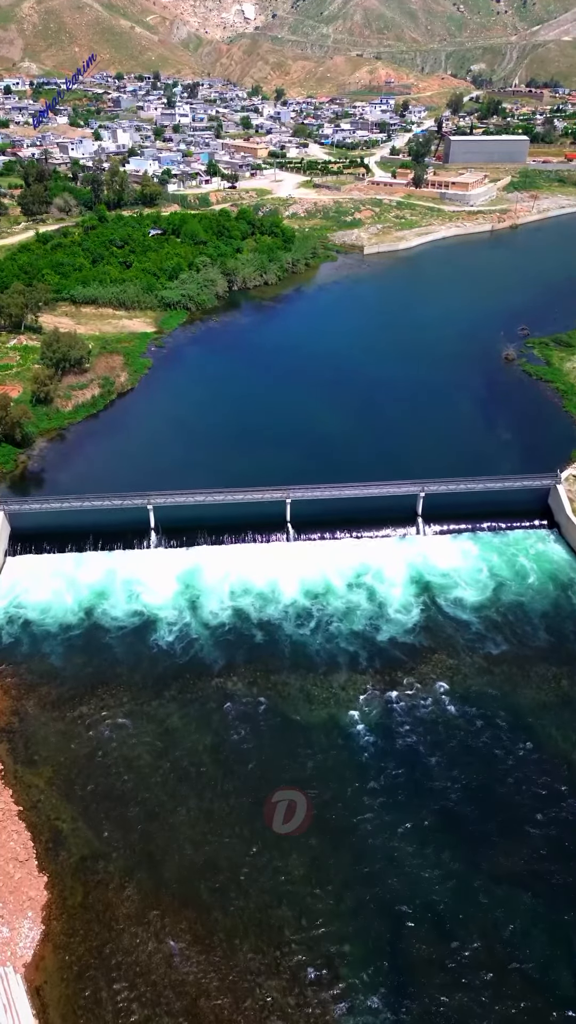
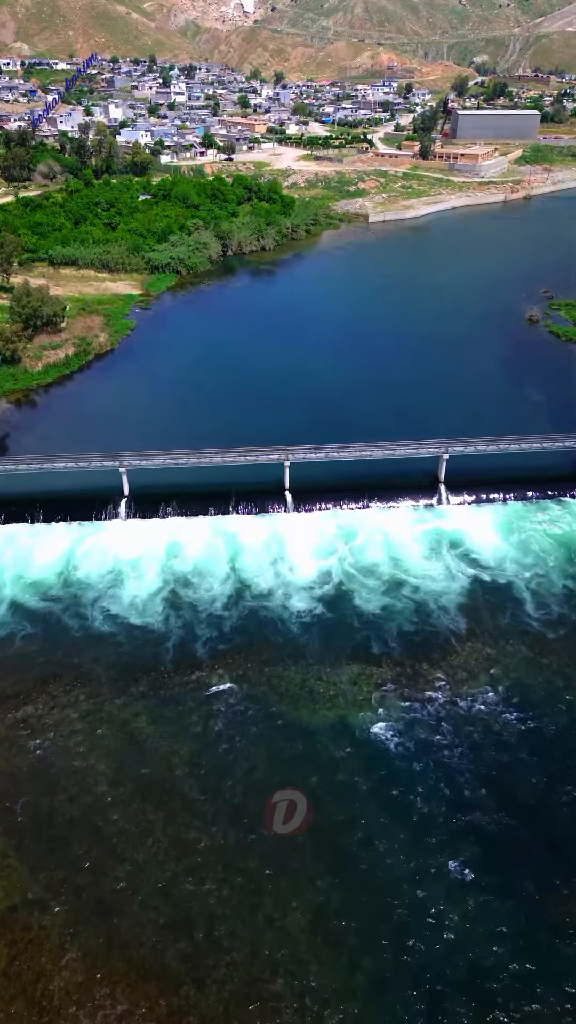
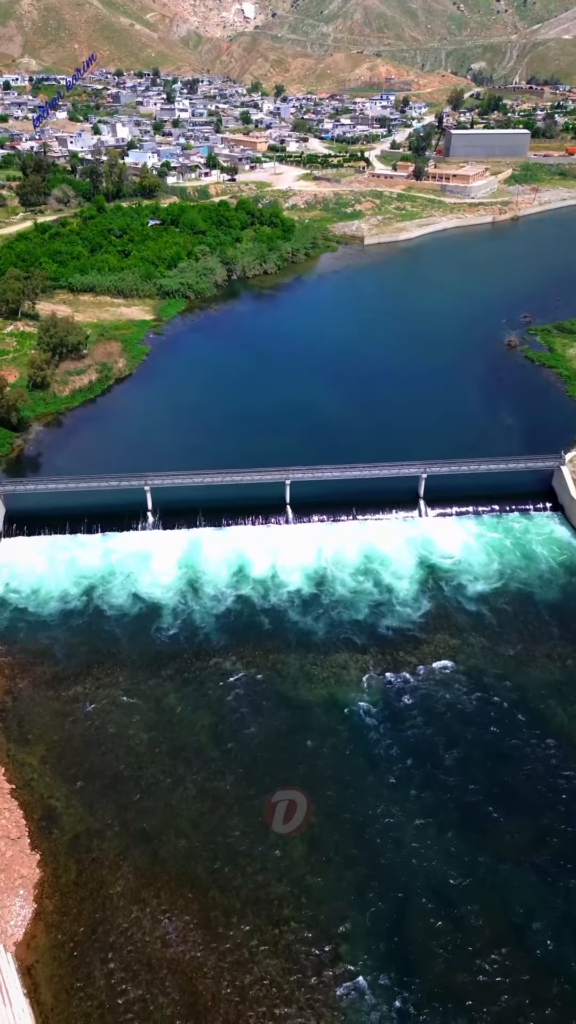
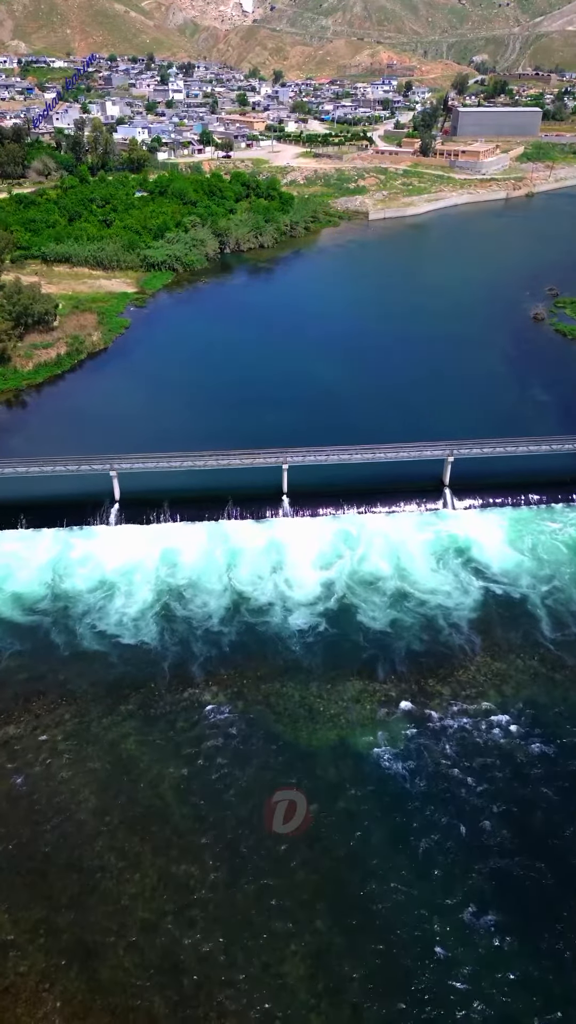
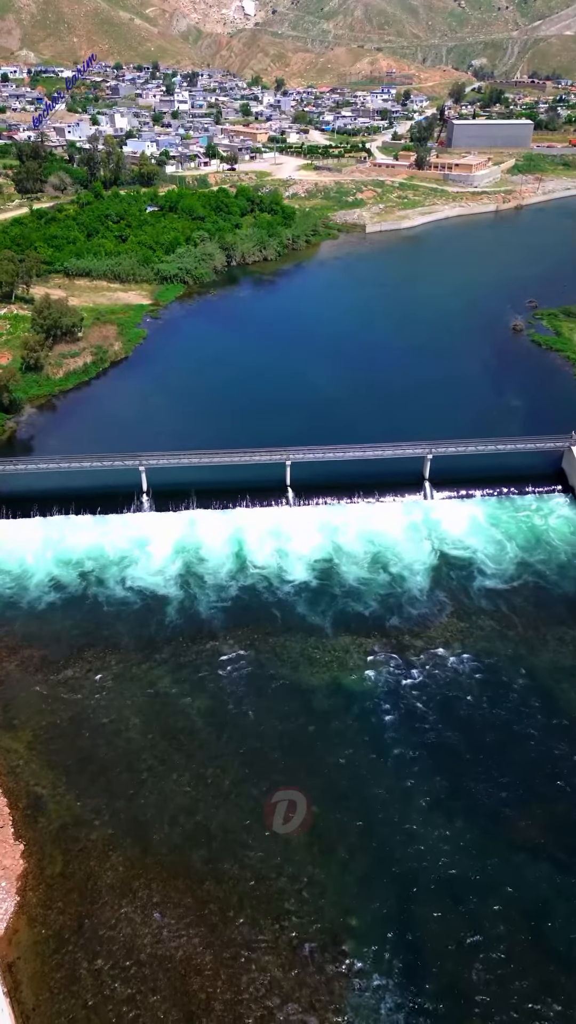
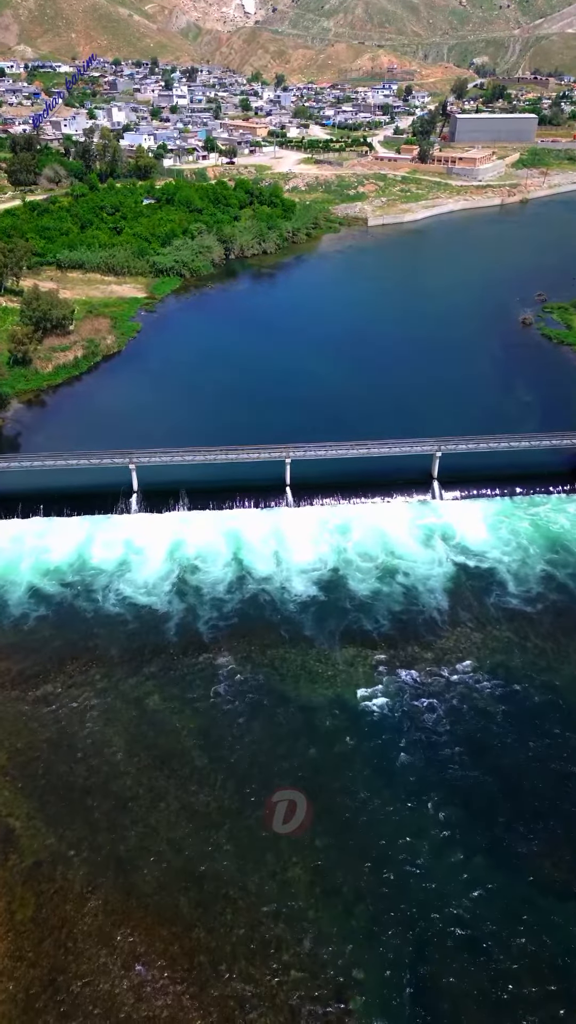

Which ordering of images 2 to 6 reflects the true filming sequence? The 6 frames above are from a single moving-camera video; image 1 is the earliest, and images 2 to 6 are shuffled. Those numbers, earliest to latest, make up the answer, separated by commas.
3, 5, 6, 2, 4
